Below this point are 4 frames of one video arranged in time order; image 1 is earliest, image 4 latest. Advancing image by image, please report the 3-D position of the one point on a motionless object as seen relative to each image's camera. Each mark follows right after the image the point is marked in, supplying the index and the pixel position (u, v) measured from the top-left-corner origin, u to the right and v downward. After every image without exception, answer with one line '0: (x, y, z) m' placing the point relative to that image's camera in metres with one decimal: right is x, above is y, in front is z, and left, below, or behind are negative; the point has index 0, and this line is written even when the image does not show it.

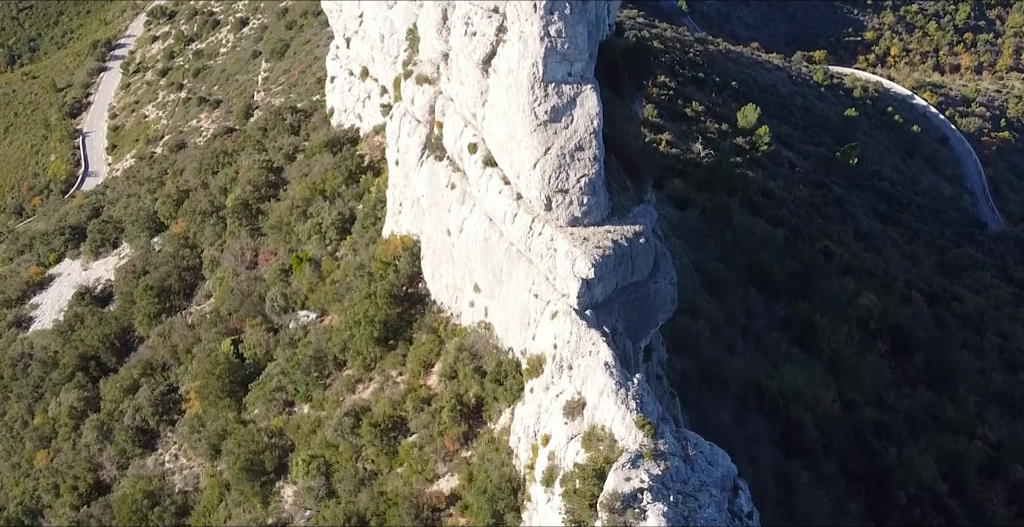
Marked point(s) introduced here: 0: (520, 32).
0: (+0.2, +6.4, +19.1) m
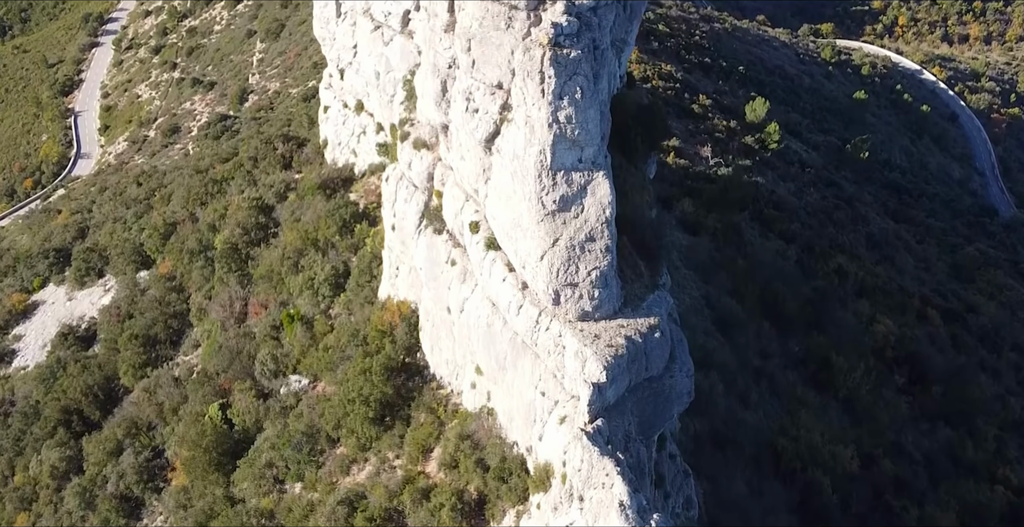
0: (+0.4, +3.7, +17.2) m
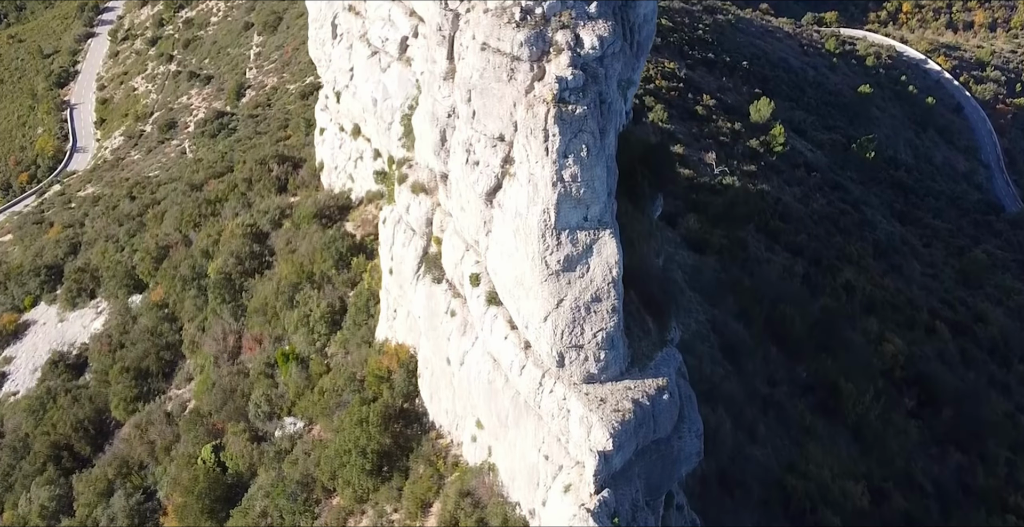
0: (+0.4, +2.1, +16.3) m
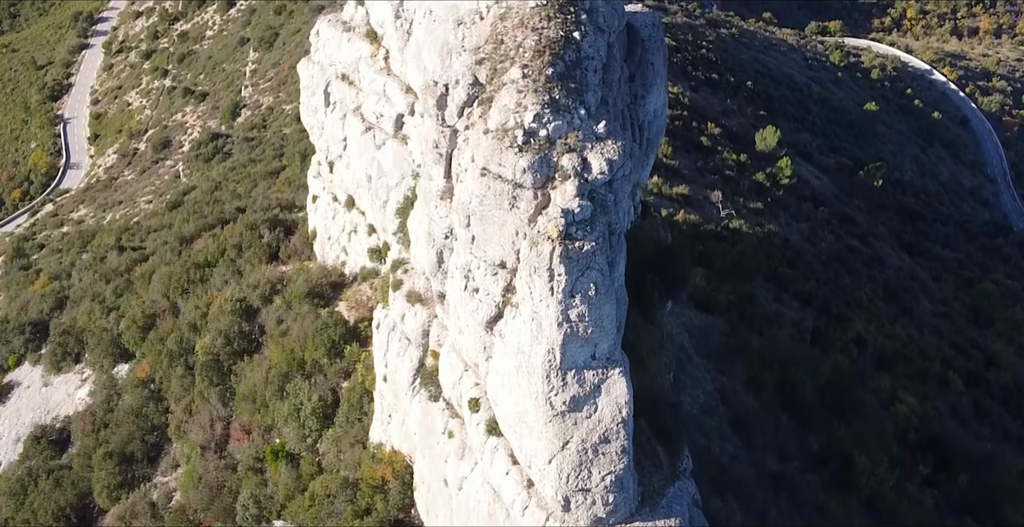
0: (+0.5, -1.1, +15.0) m
